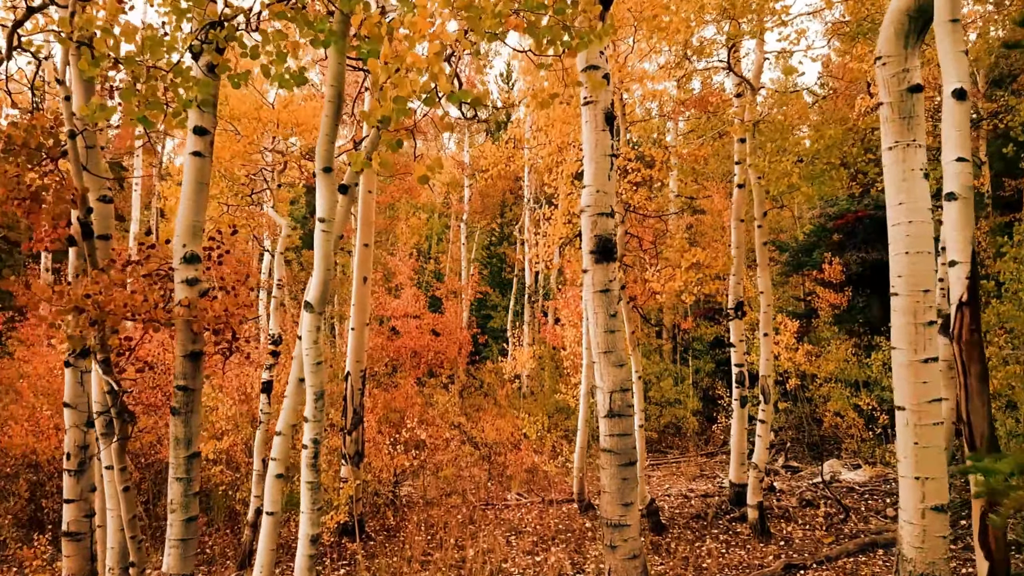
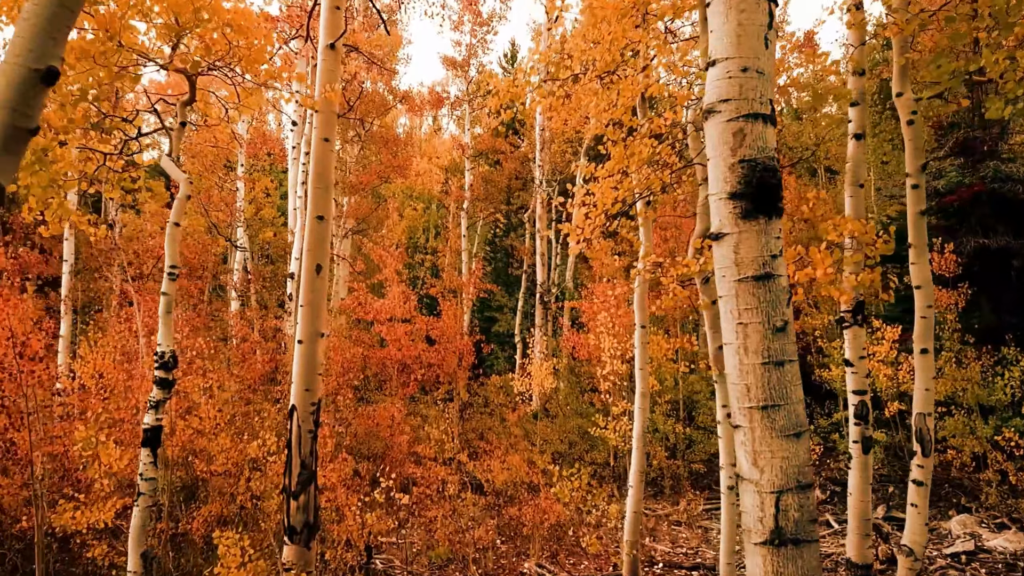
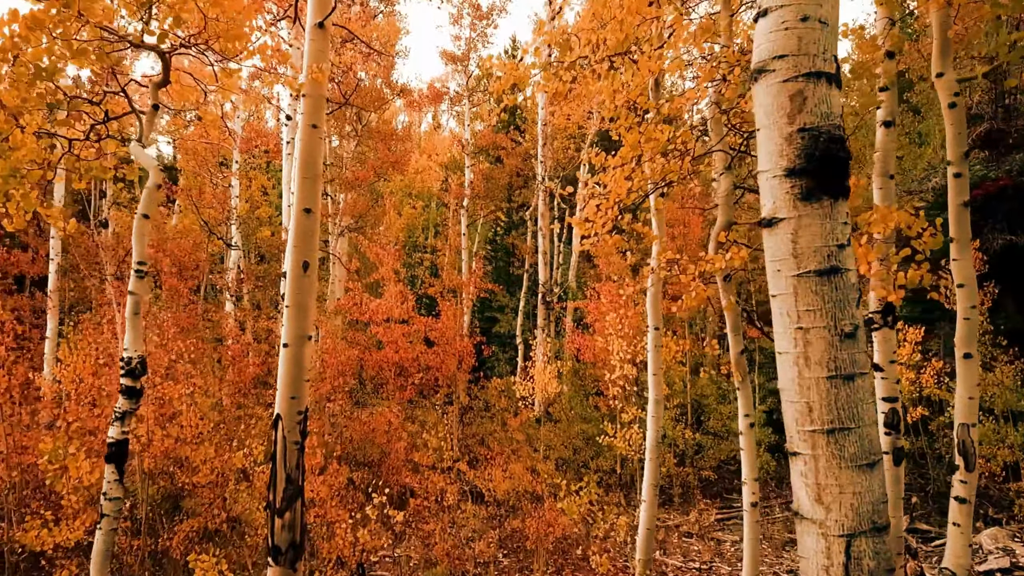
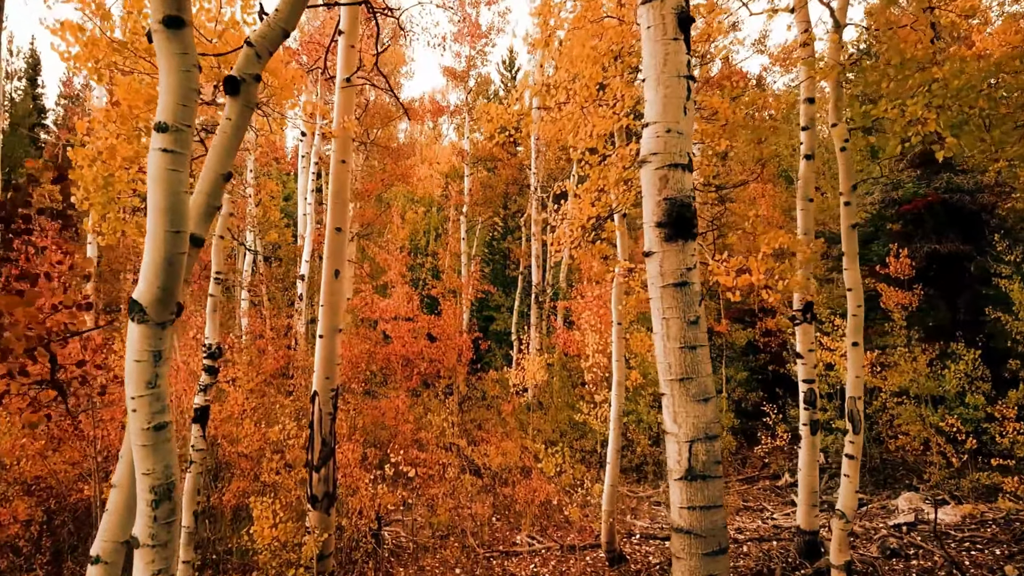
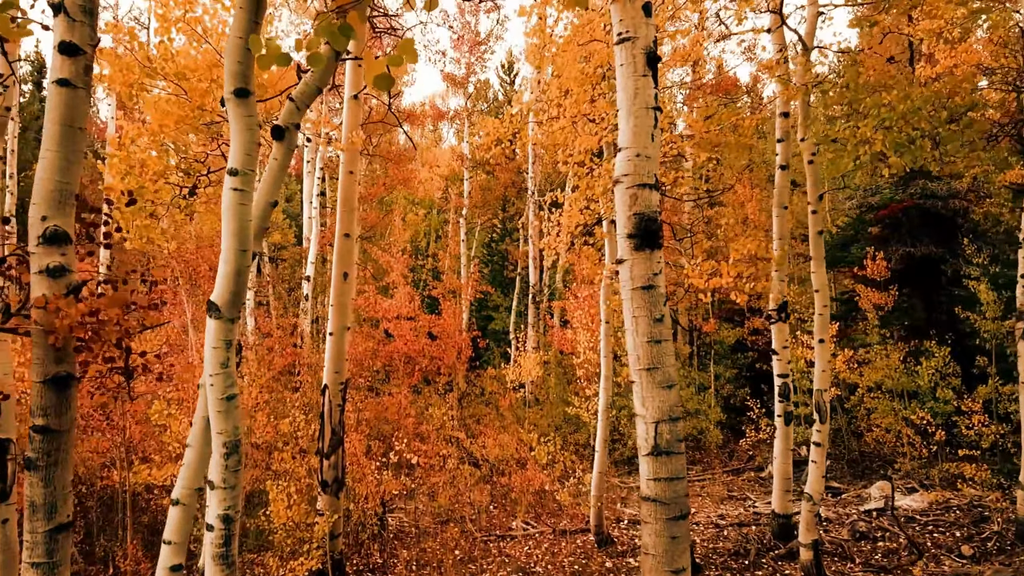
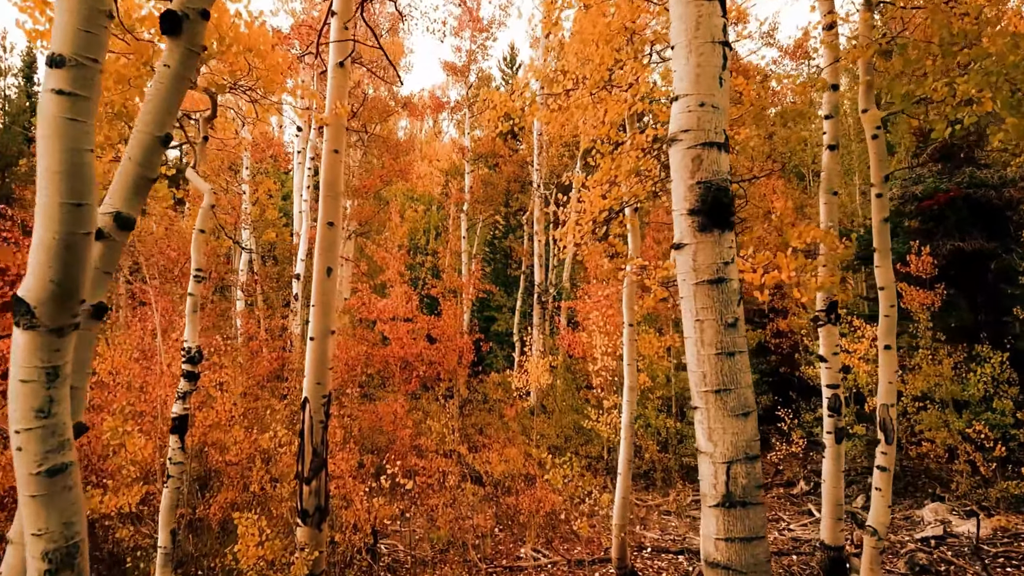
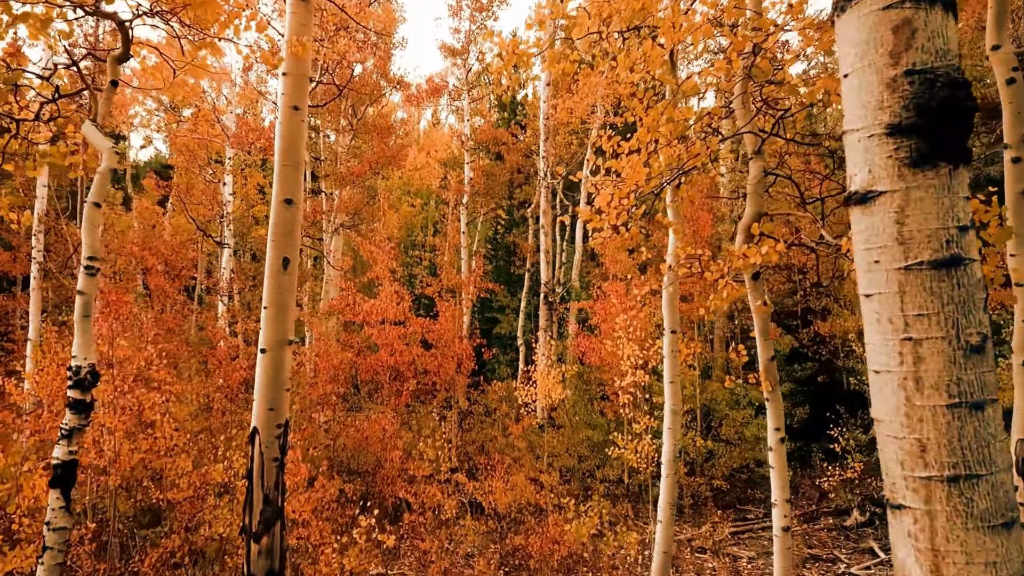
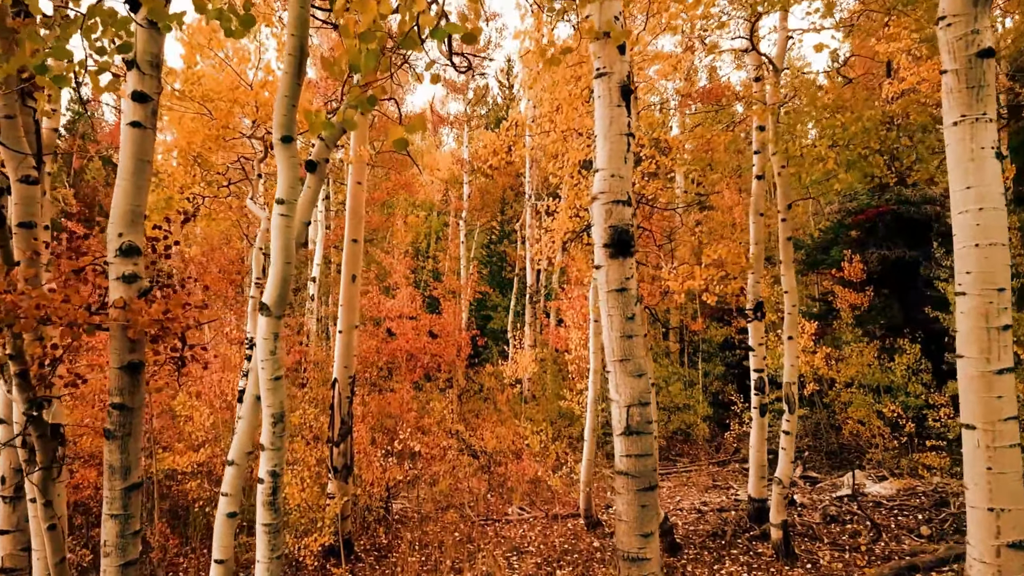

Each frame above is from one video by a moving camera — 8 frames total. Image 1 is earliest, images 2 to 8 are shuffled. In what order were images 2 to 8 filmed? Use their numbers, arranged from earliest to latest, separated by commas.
8, 5, 4, 6, 2, 3, 7
